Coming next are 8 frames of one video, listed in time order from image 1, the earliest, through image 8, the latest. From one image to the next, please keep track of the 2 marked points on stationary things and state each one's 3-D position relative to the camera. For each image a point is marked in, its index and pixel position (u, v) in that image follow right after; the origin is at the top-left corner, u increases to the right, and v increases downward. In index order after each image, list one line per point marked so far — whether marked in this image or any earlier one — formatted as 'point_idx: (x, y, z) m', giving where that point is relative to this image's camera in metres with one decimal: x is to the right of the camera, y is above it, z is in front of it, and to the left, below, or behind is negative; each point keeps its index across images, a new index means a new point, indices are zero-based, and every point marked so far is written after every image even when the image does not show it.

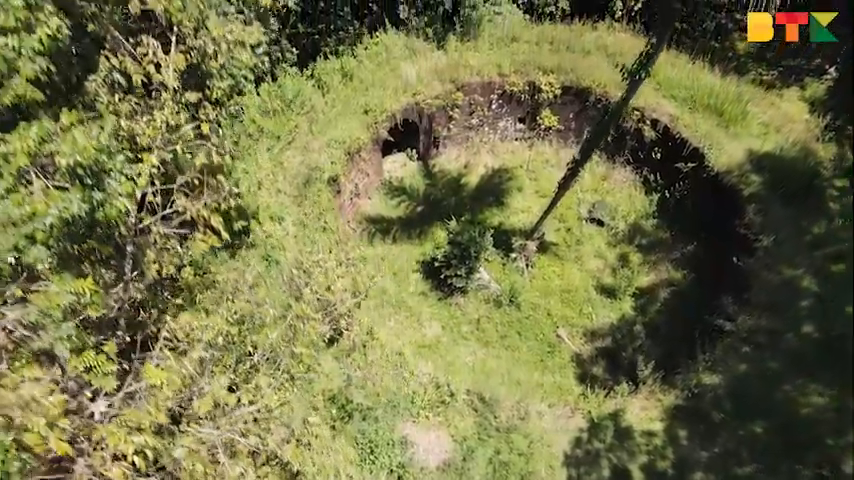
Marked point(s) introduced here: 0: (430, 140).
0: (+0.1, +2.0, +11.9) m
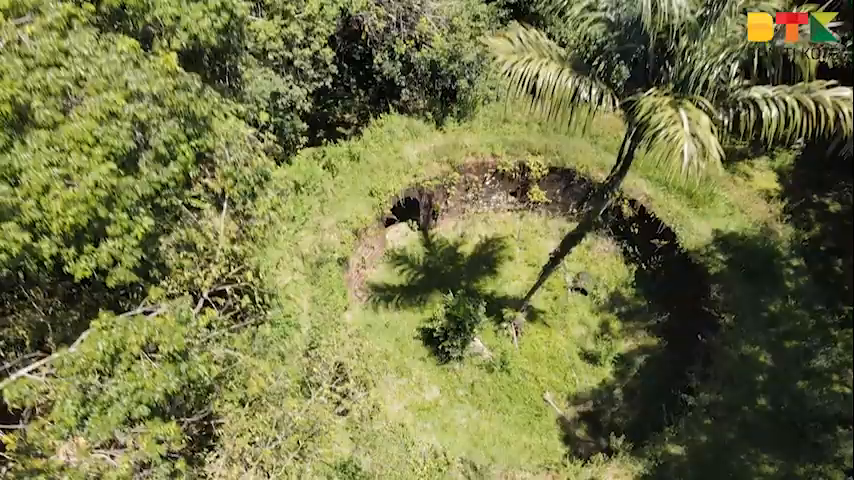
0: (0.0, +0.6, +13.1) m
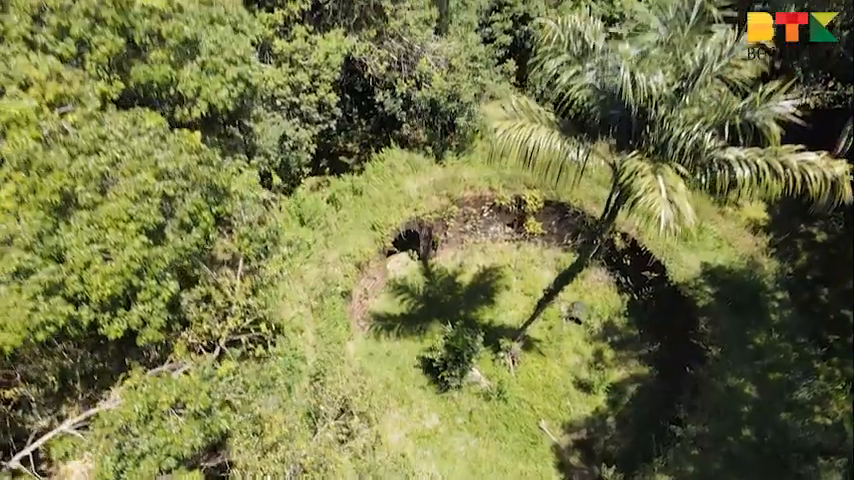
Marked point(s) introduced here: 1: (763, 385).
0: (0.0, 0.0, +13.6) m
1: (+5.5, -2.4, +10.3) m
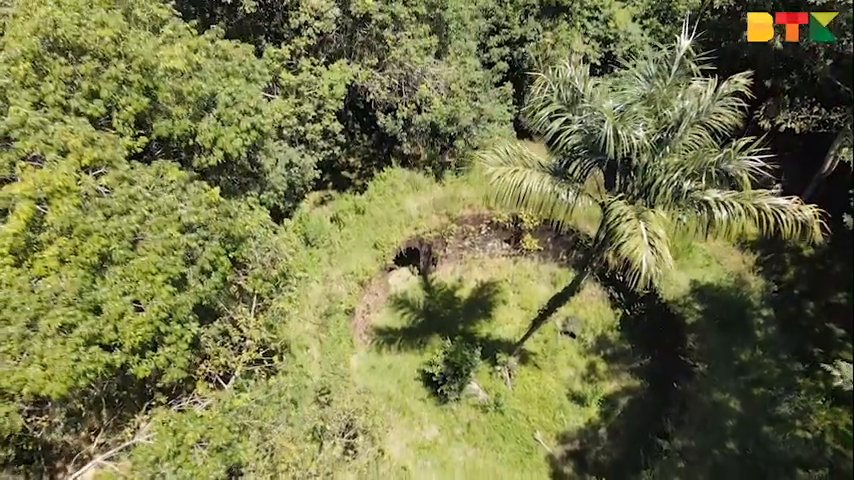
0: (0.0, -0.4, +14.1) m
1: (+5.5, -2.8, +10.9) m
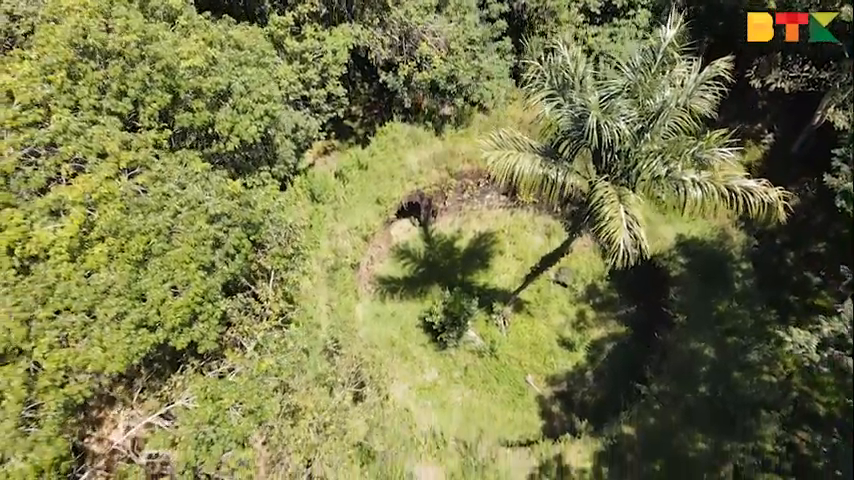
0: (+0.1, +0.7, +14.8) m
1: (+5.5, -2.0, +11.8) m
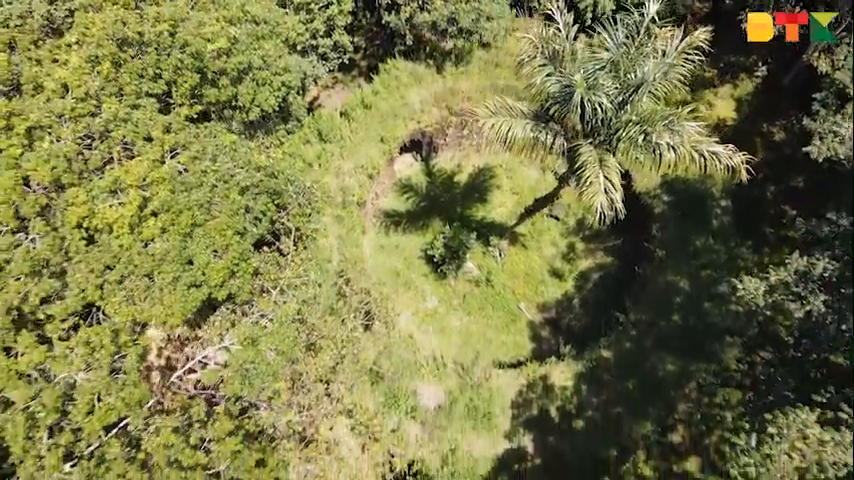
0: (+0.1, +2.3, +15.6) m
1: (+5.6, -0.8, +13.1) m
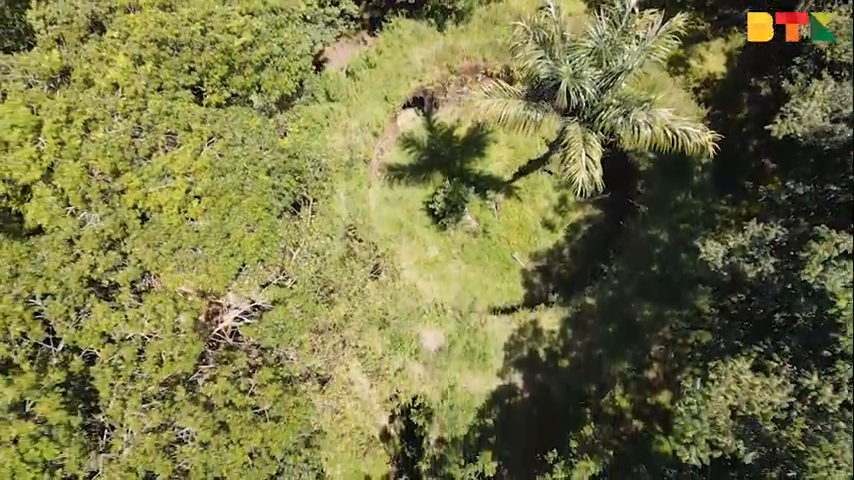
0: (+0.1, +3.5, +16.4) m
1: (+5.6, +0.1, +14.3) m
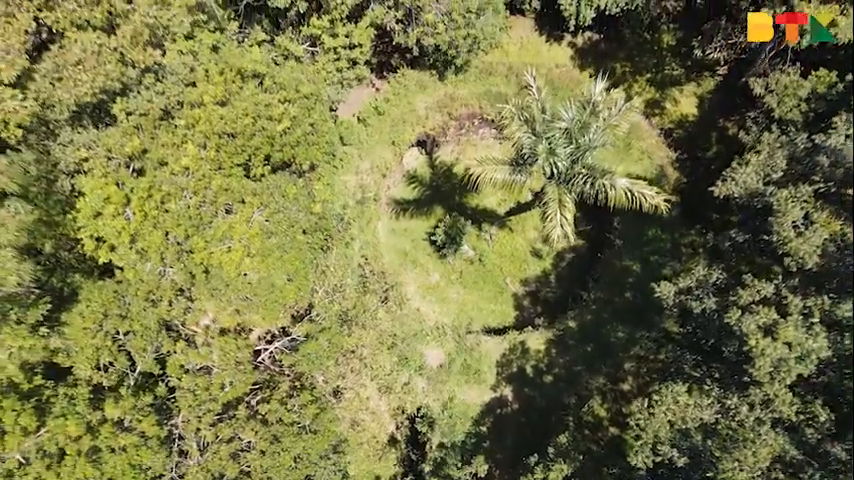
0: (+0.2, +2.7, +18.5) m
1: (+5.7, -0.6, +16.3) m
